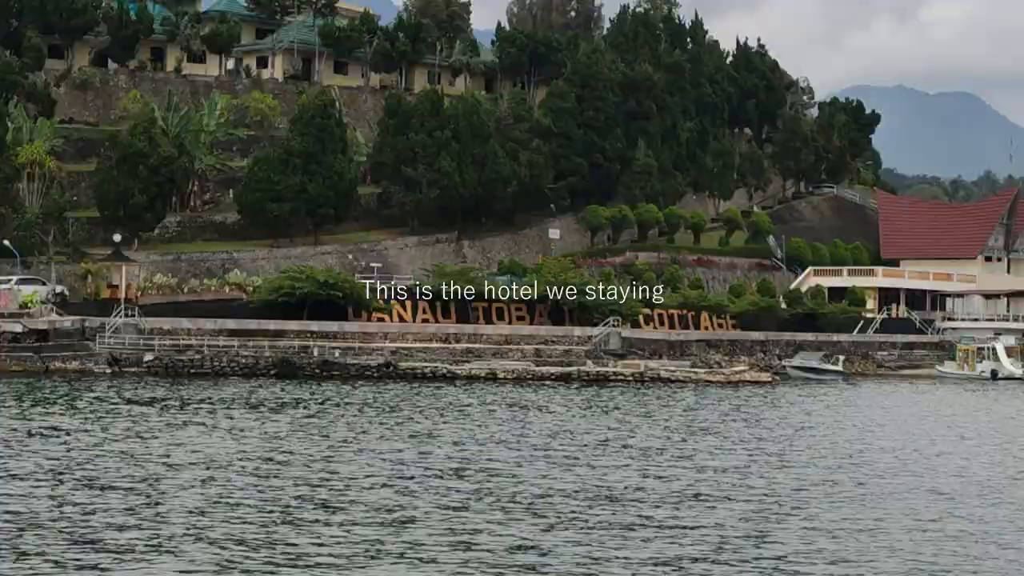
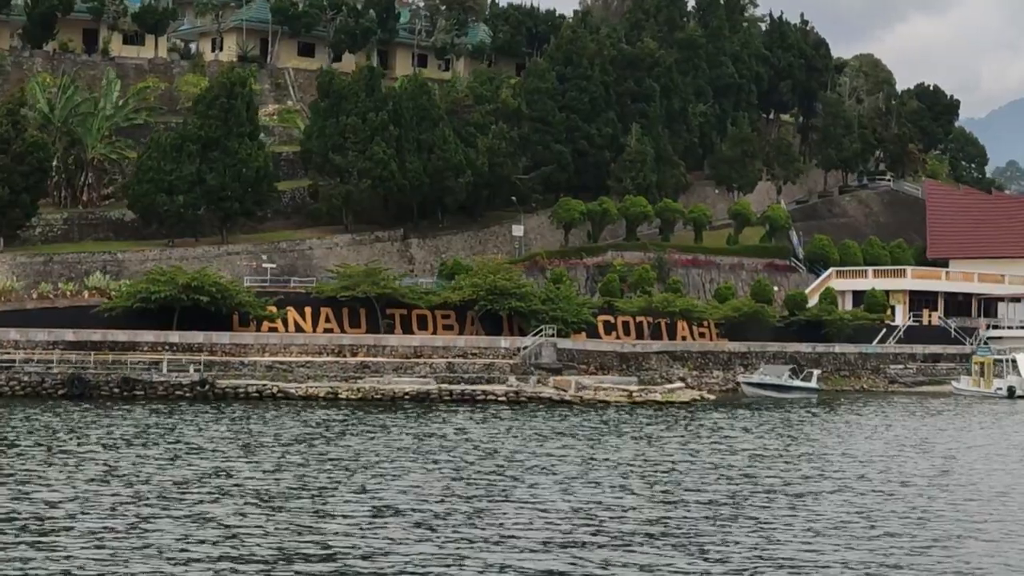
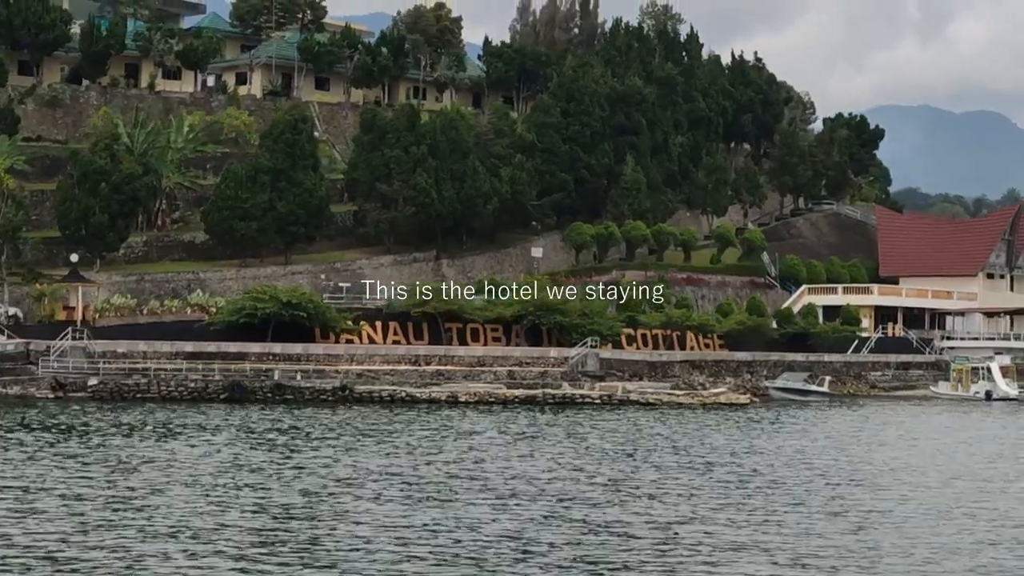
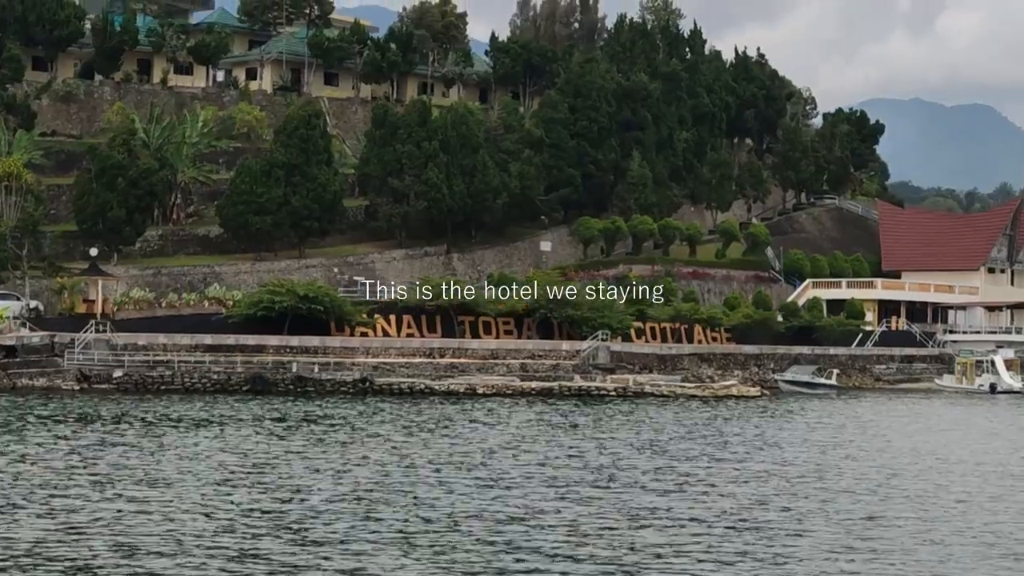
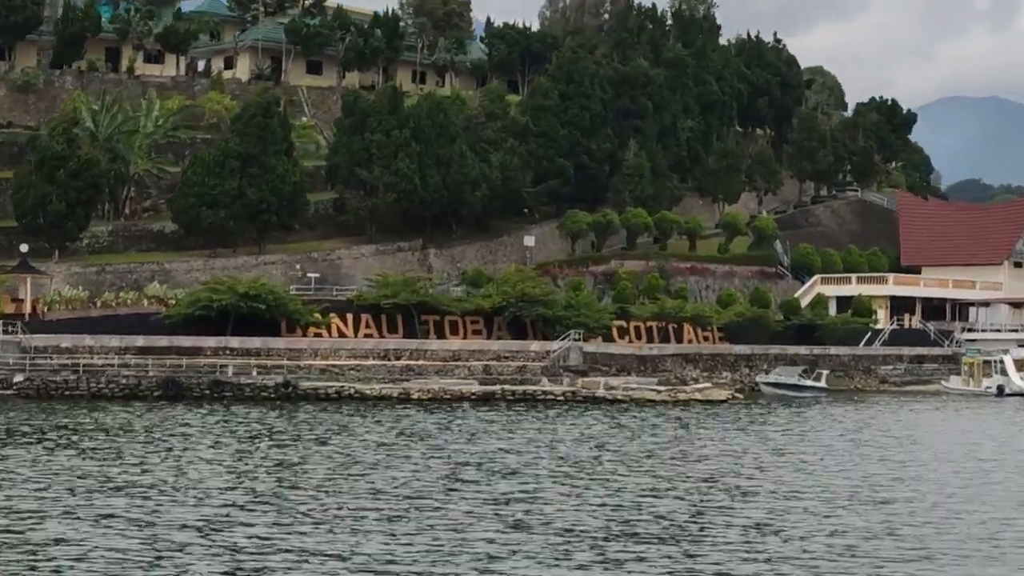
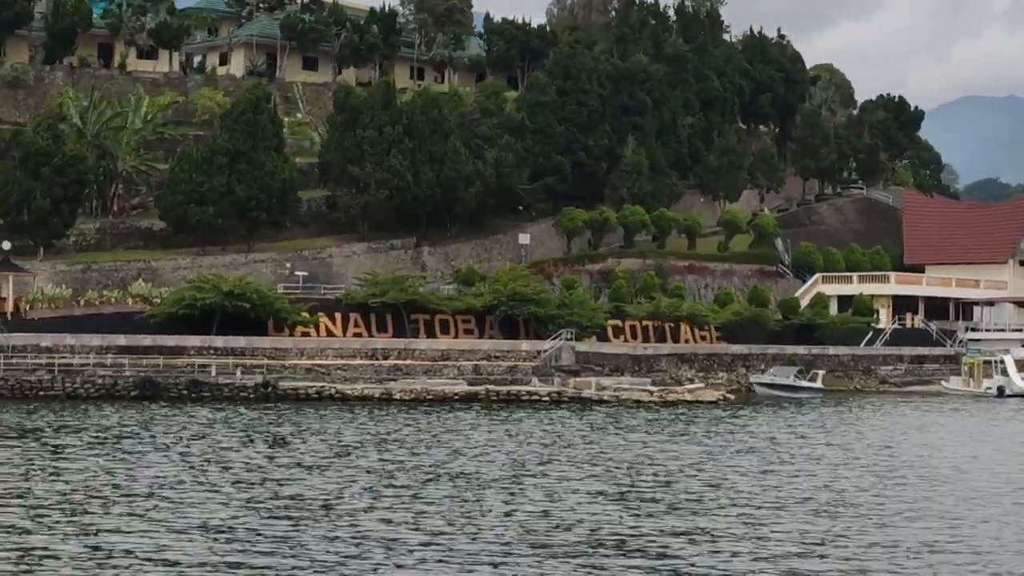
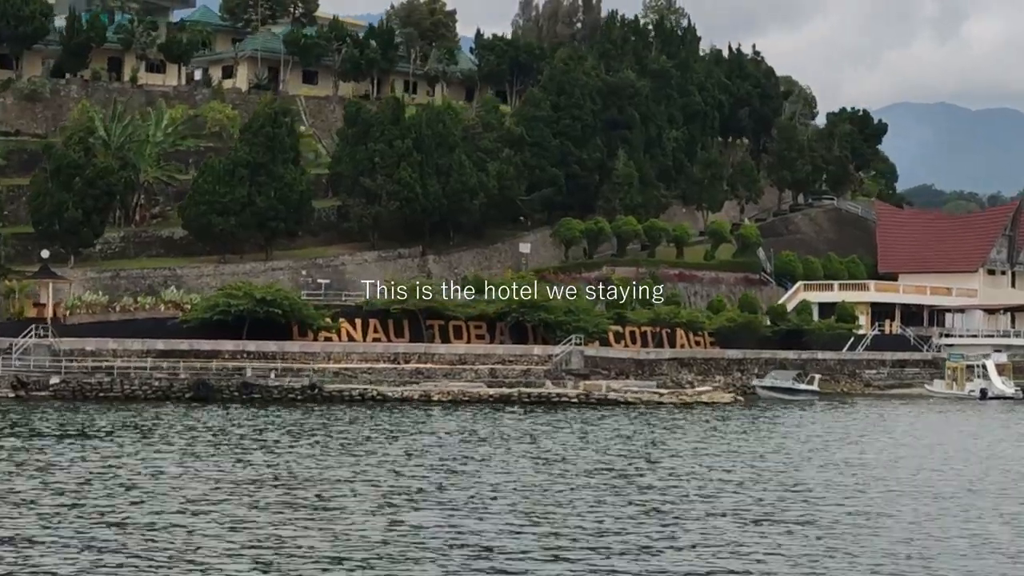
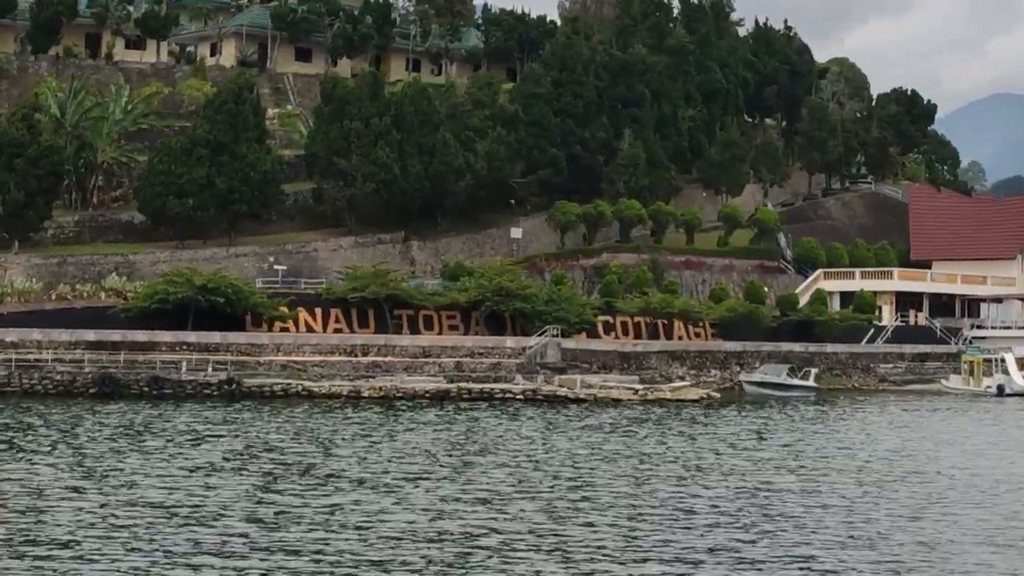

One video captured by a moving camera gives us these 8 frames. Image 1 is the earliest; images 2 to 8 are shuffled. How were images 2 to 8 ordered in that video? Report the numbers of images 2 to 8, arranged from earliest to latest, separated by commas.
4, 3, 7, 5, 6, 8, 2
